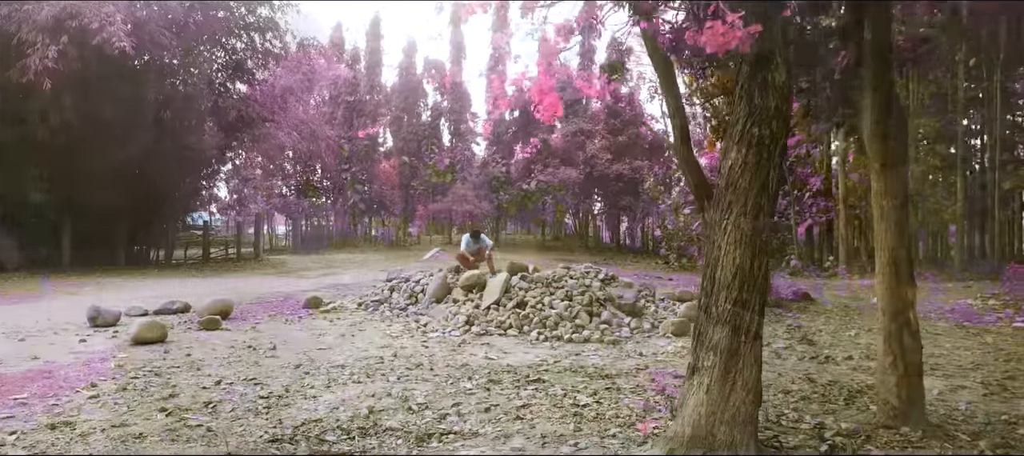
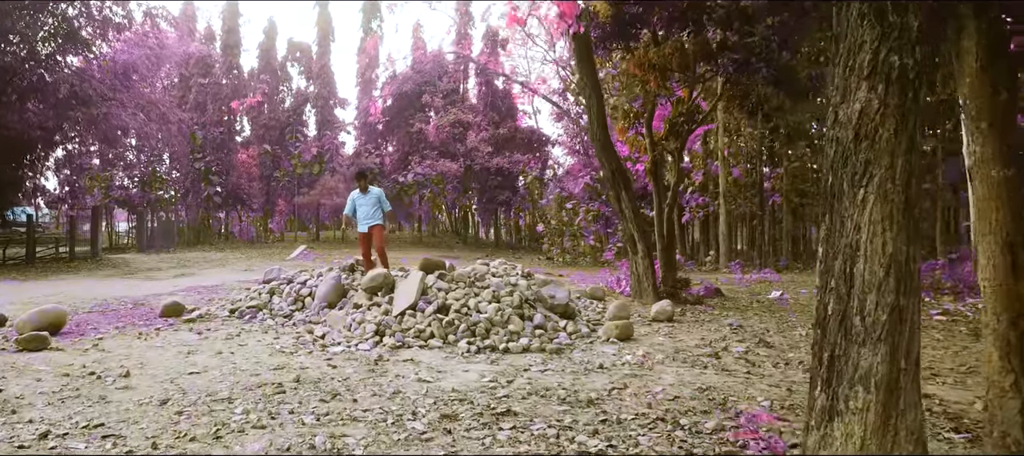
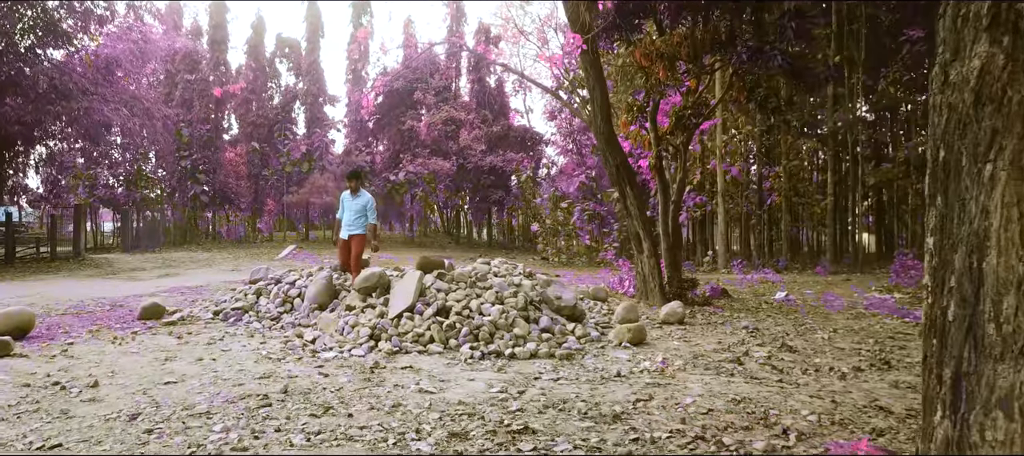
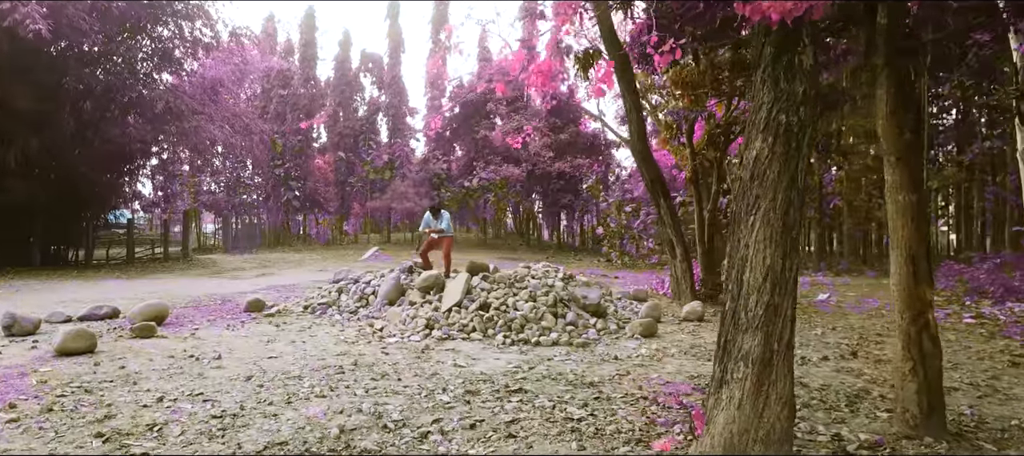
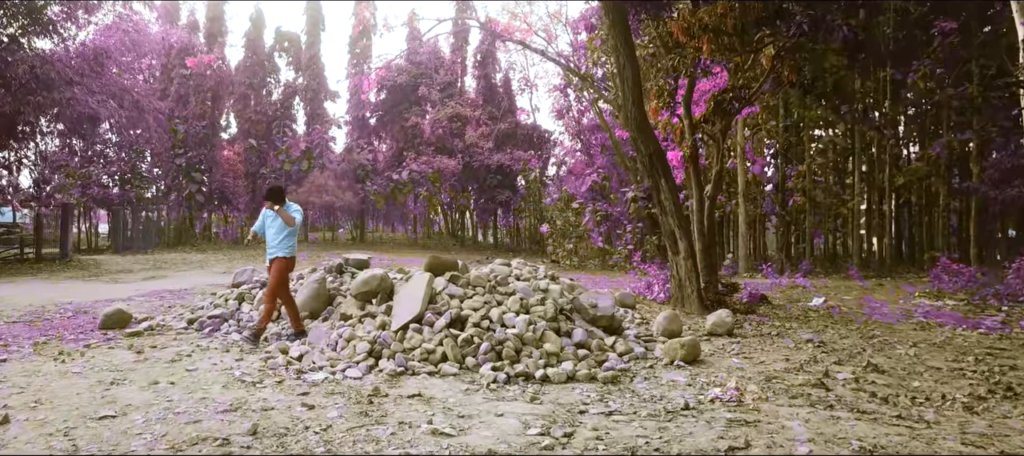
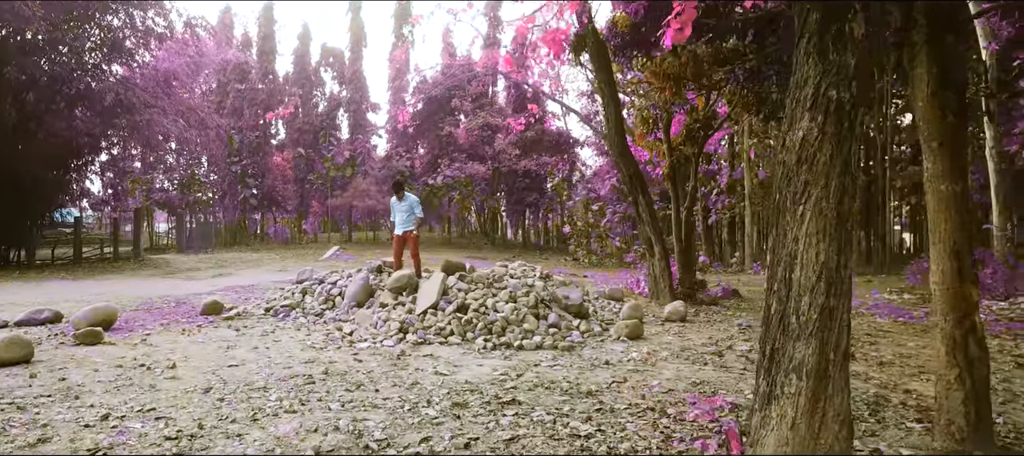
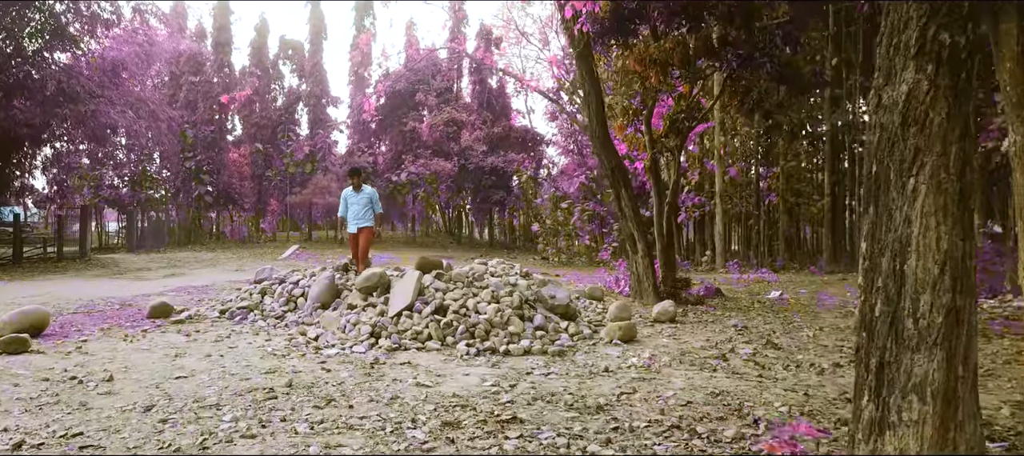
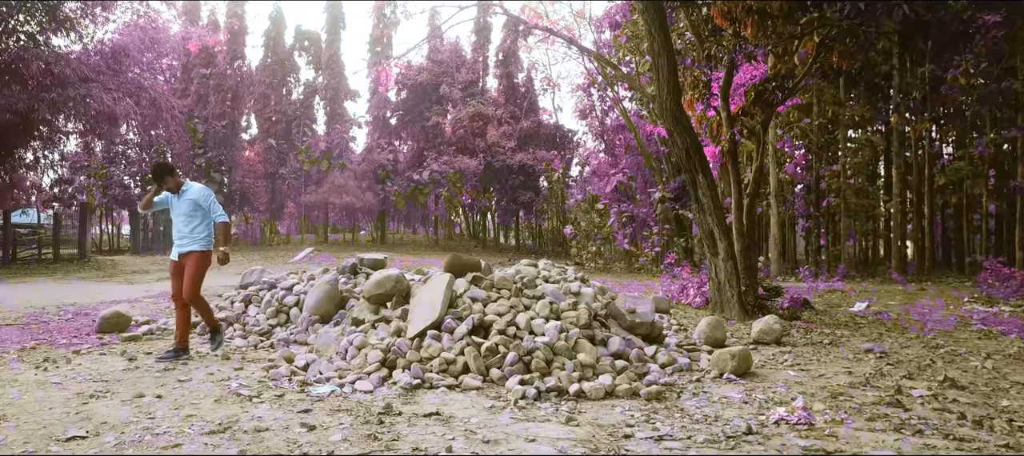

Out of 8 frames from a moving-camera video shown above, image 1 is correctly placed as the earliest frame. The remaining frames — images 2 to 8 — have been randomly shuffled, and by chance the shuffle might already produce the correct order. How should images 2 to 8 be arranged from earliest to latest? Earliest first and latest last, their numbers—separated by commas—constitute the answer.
4, 6, 2, 7, 3, 5, 8
